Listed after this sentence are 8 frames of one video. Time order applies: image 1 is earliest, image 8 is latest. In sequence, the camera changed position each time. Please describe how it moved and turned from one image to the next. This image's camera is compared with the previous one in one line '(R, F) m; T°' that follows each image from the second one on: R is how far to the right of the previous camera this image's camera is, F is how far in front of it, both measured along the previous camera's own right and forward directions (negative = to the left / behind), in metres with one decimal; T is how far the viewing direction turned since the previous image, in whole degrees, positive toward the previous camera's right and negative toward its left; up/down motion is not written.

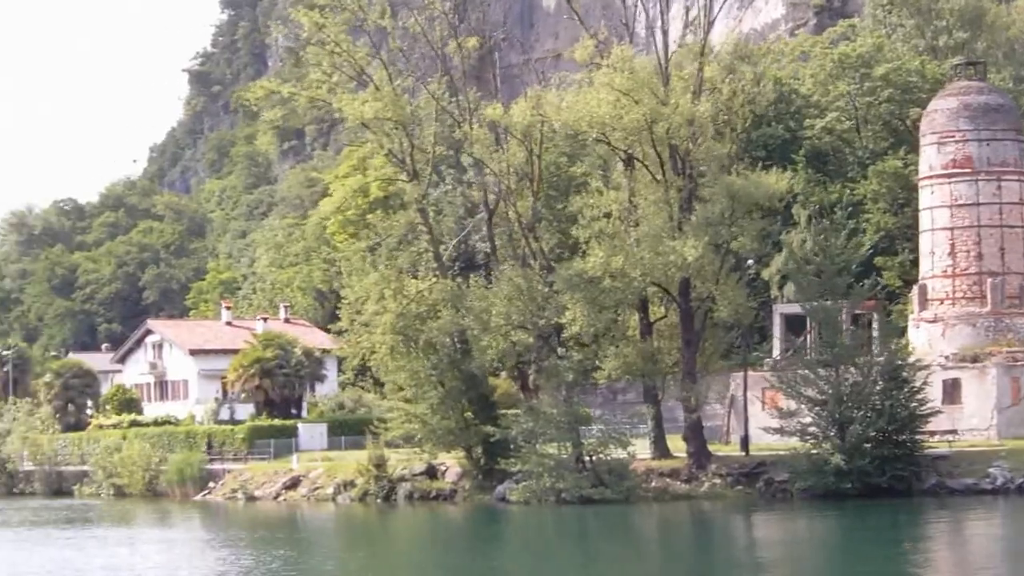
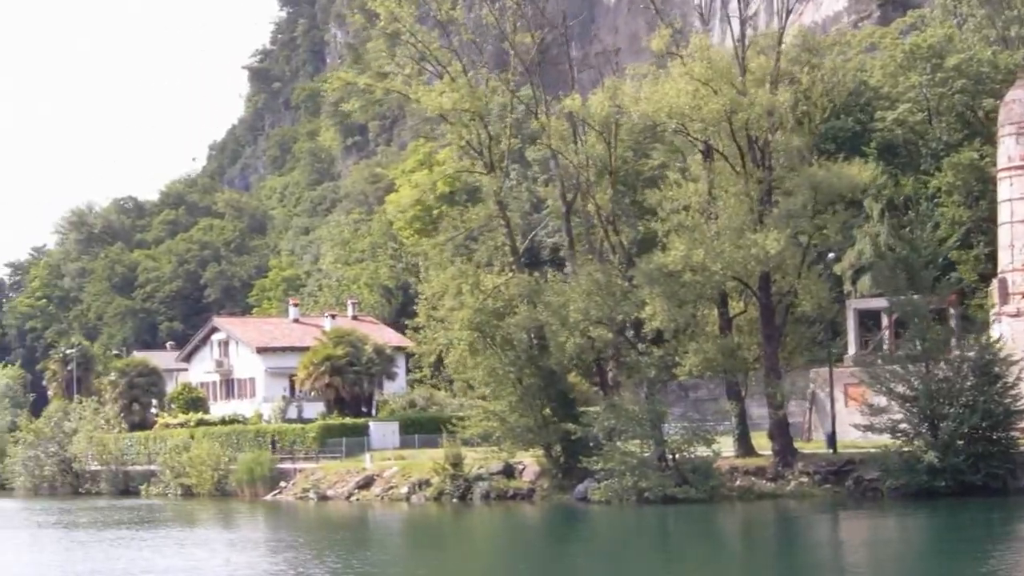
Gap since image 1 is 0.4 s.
(-0.9, +1.3) m; -1°
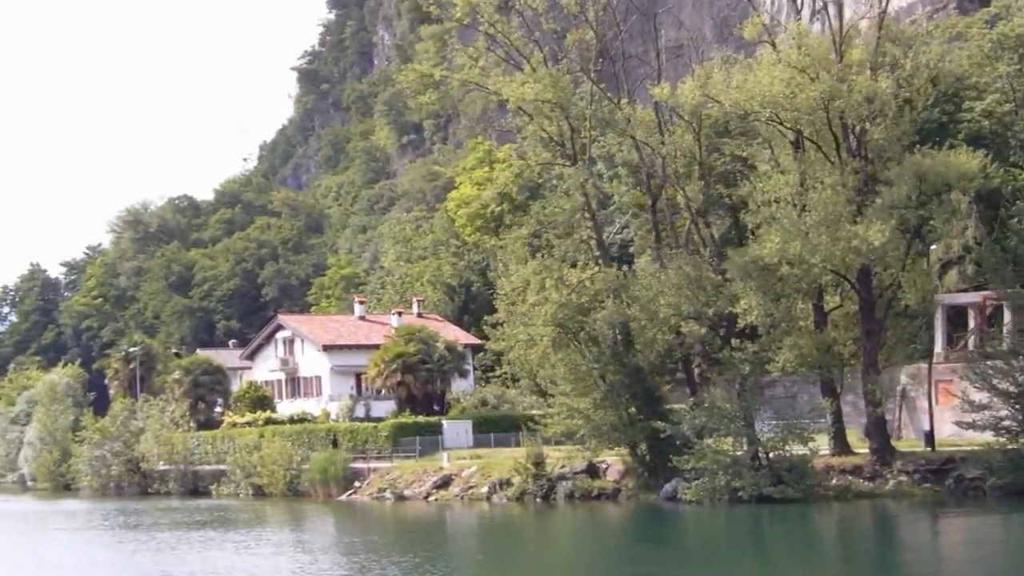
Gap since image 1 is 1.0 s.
(-1.5, +1.5) m; -1°
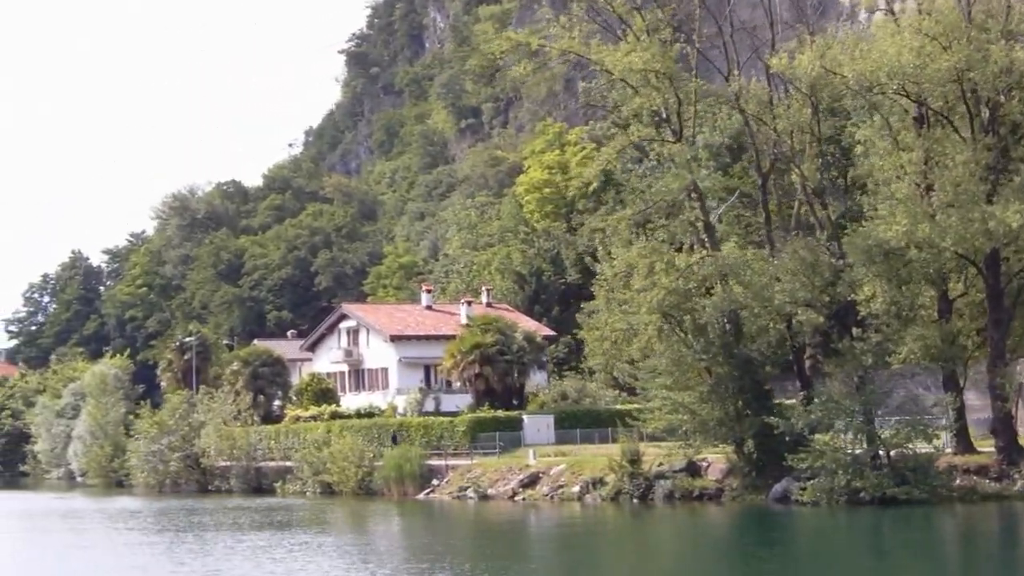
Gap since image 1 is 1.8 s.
(-2.1, +4.0) m; 0°
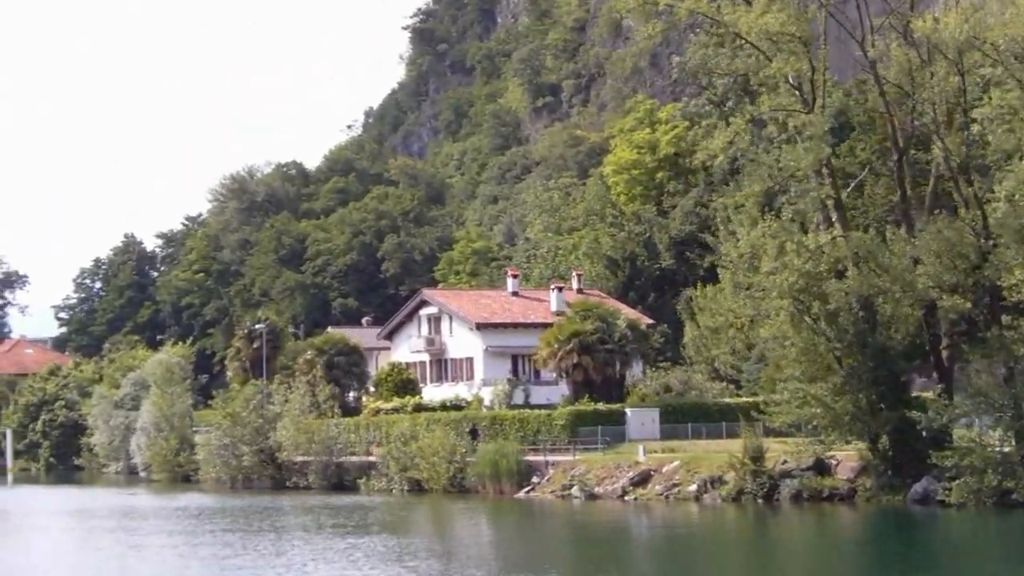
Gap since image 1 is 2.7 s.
(-2.1, +4.3) m; -1°
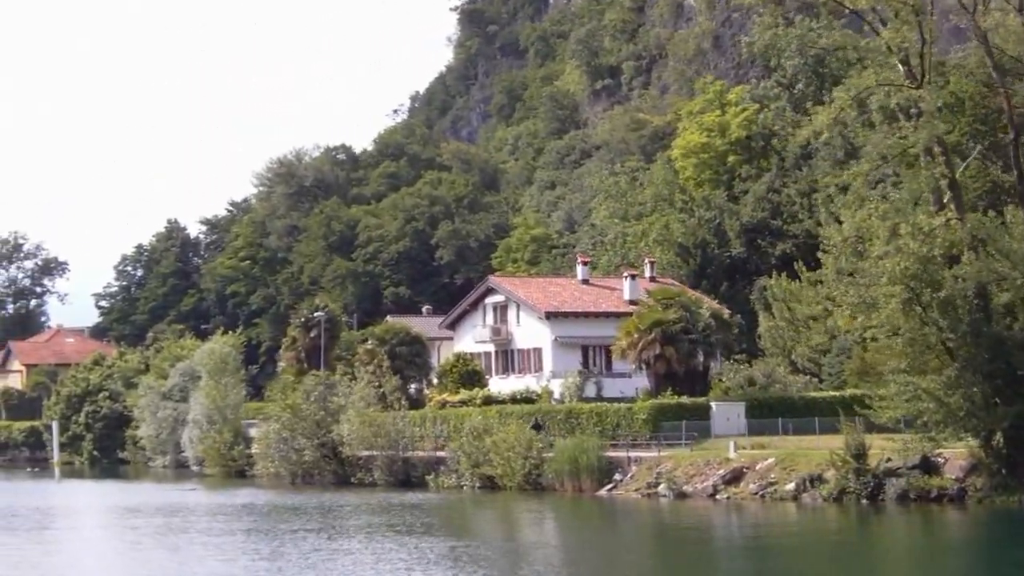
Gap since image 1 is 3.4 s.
(-1.5, +3.1) m; 0°
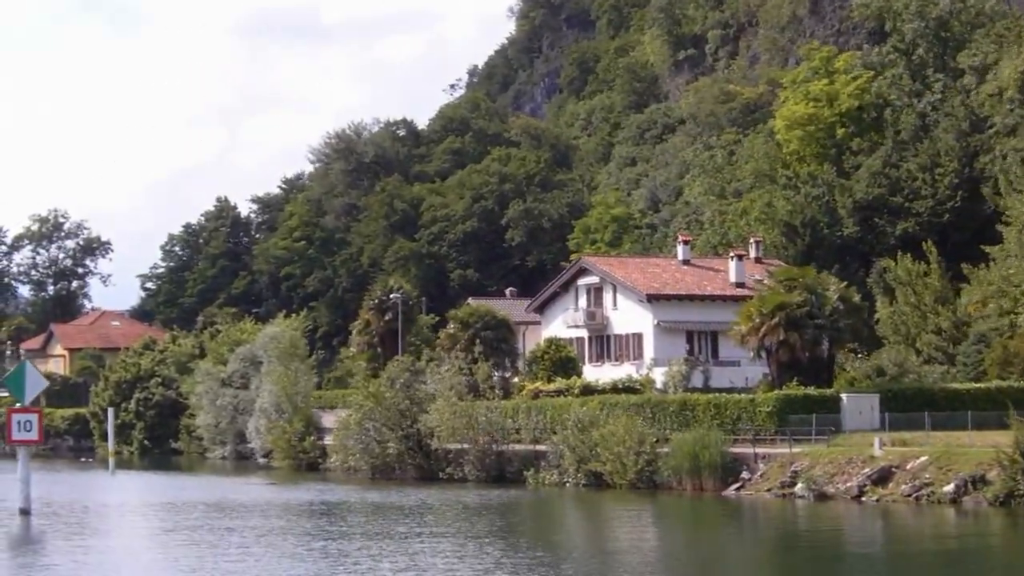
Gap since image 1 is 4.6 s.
(-2.3, +5.4) m; 0°
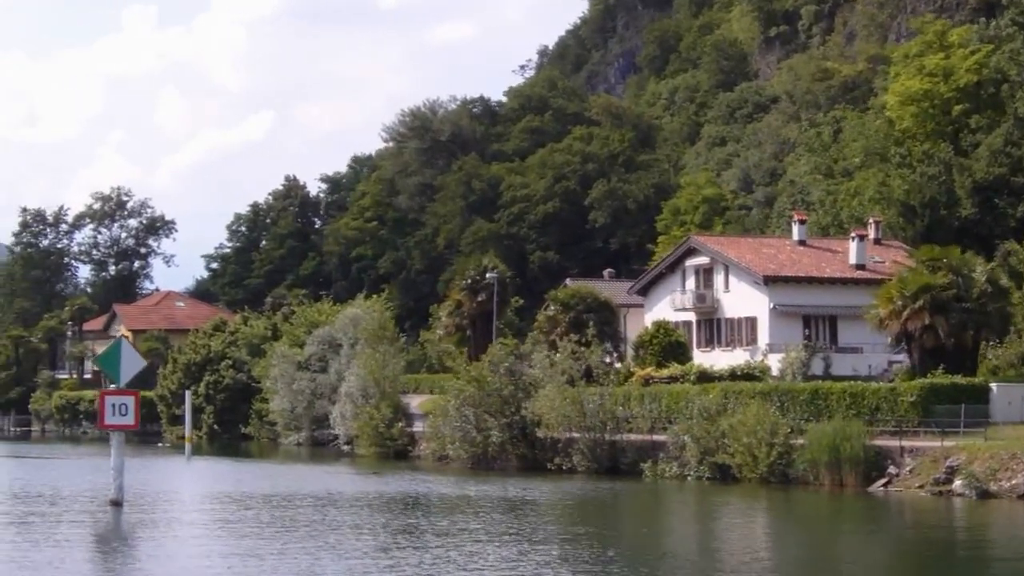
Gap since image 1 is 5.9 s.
(-2.2, +3.8) m; -1°
